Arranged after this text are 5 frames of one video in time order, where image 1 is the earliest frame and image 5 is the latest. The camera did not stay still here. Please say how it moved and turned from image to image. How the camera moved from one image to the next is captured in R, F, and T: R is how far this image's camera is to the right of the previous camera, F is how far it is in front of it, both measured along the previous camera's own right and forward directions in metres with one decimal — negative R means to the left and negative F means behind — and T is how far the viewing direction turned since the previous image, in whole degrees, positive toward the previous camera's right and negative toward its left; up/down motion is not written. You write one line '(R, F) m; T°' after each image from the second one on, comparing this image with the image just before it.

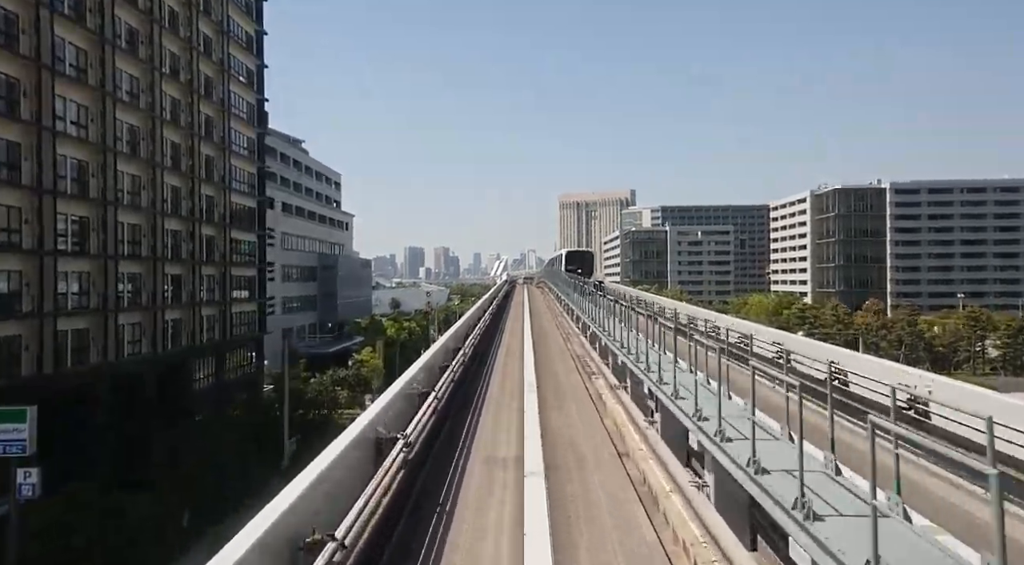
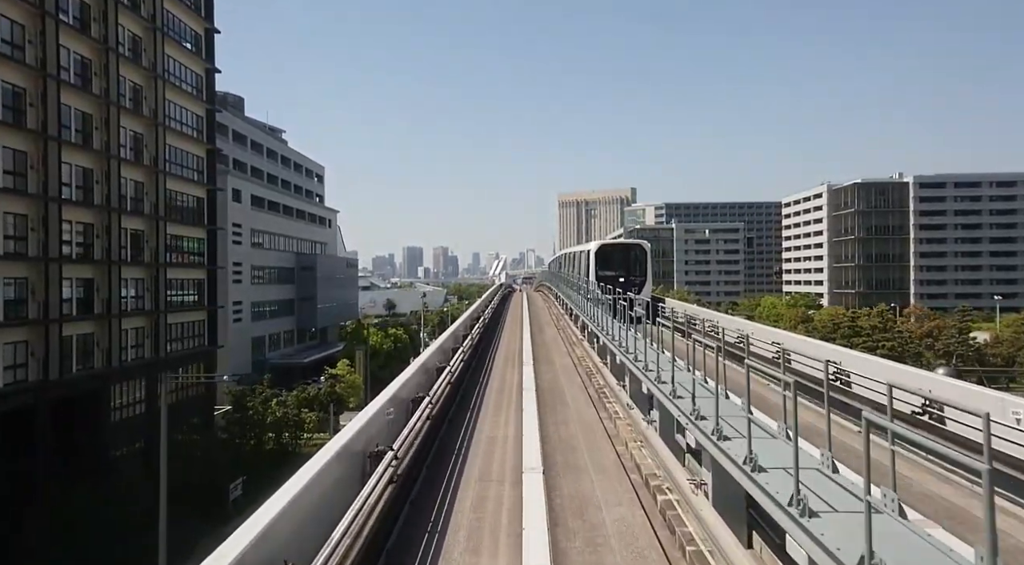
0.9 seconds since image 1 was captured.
(0.0, +1.5) m; 0°
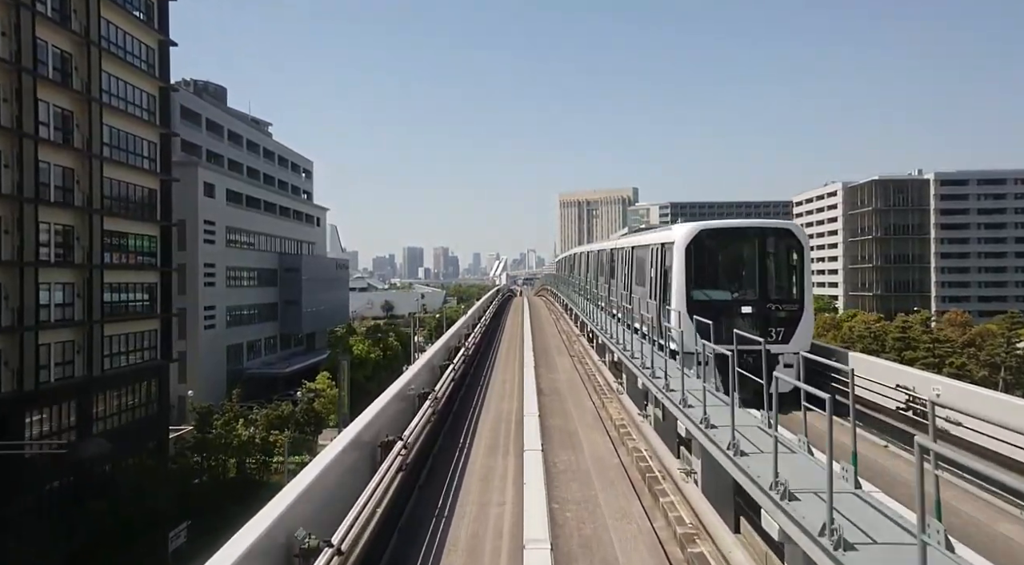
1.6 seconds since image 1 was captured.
(0.0, +1.1) m; 0°
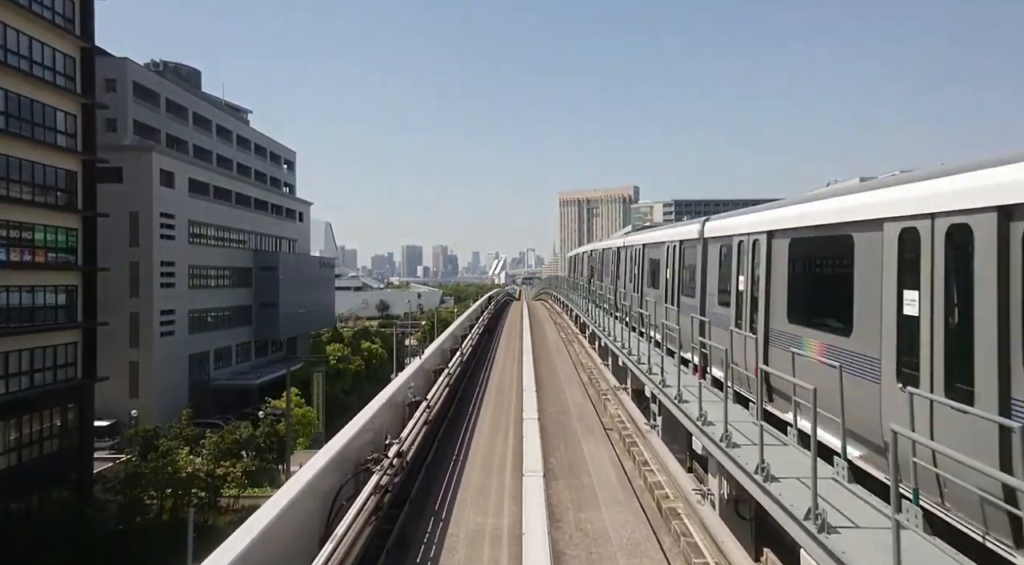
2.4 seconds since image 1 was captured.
(0.0, +1.3) m; 0°
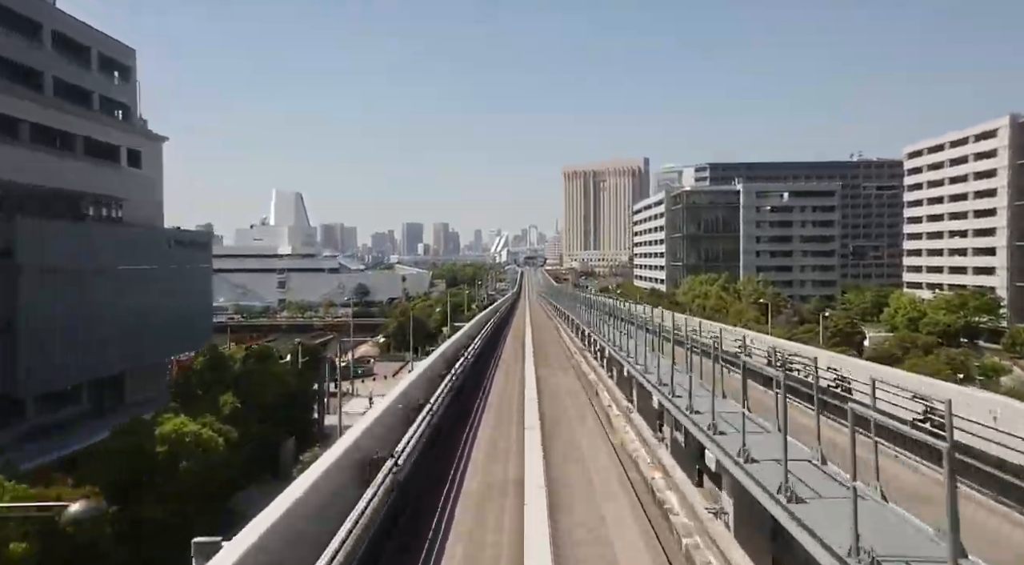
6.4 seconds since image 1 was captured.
(+0.1, +6.8) m; 0°
